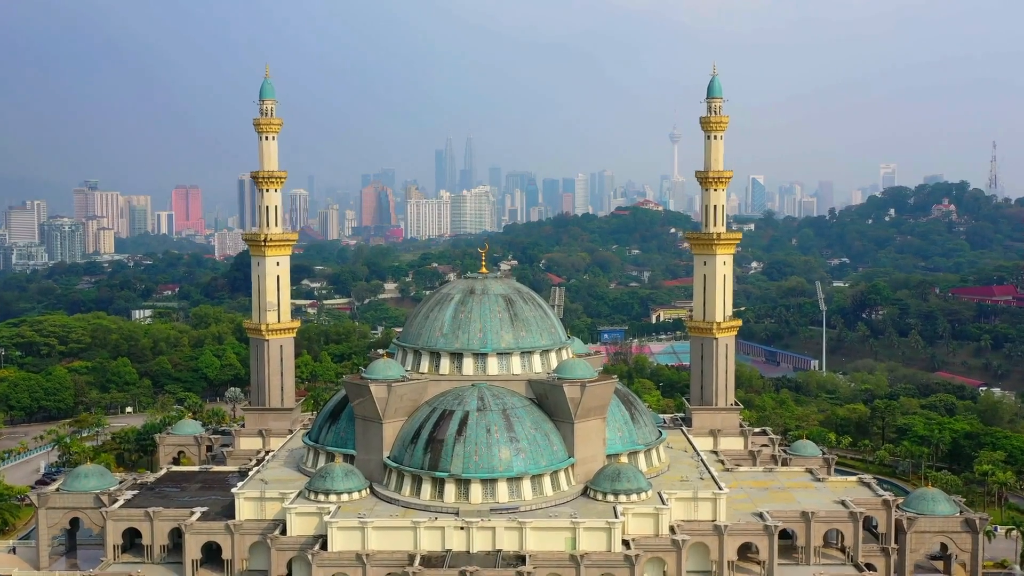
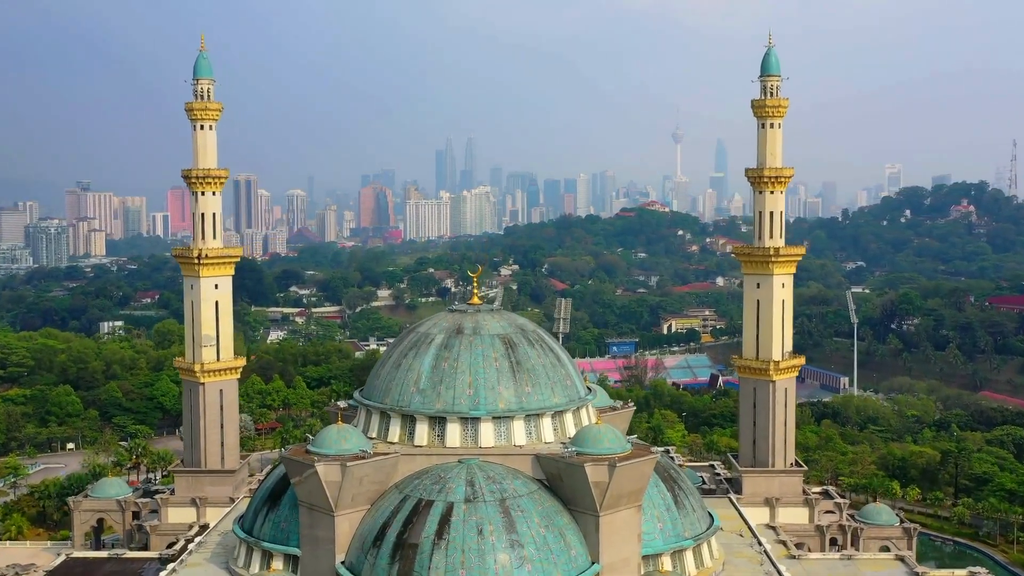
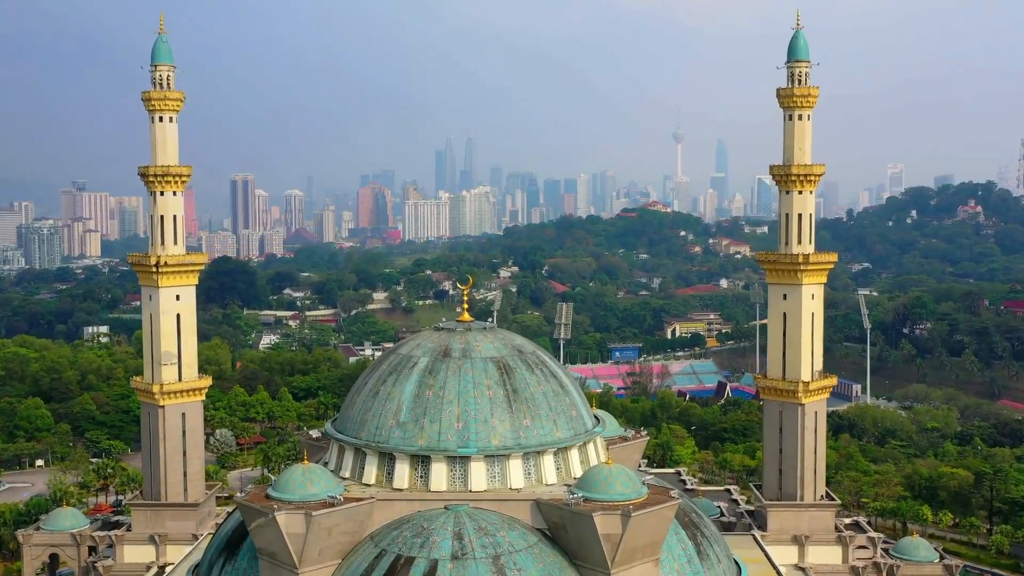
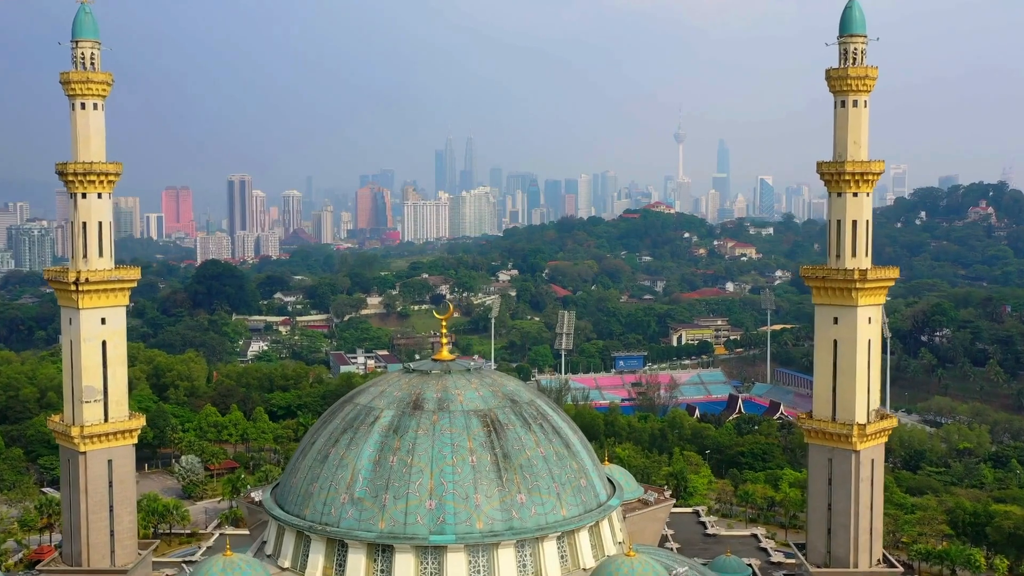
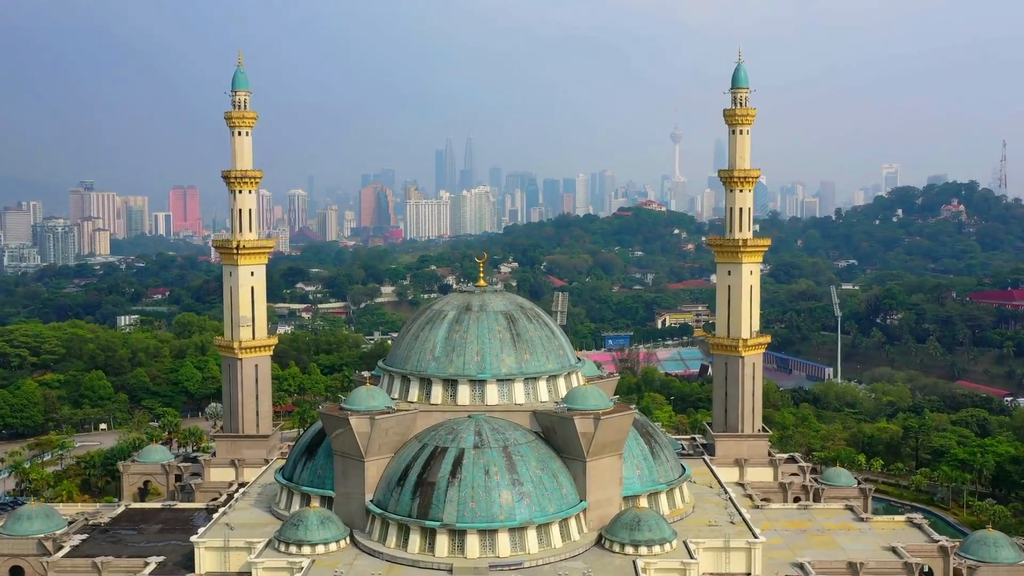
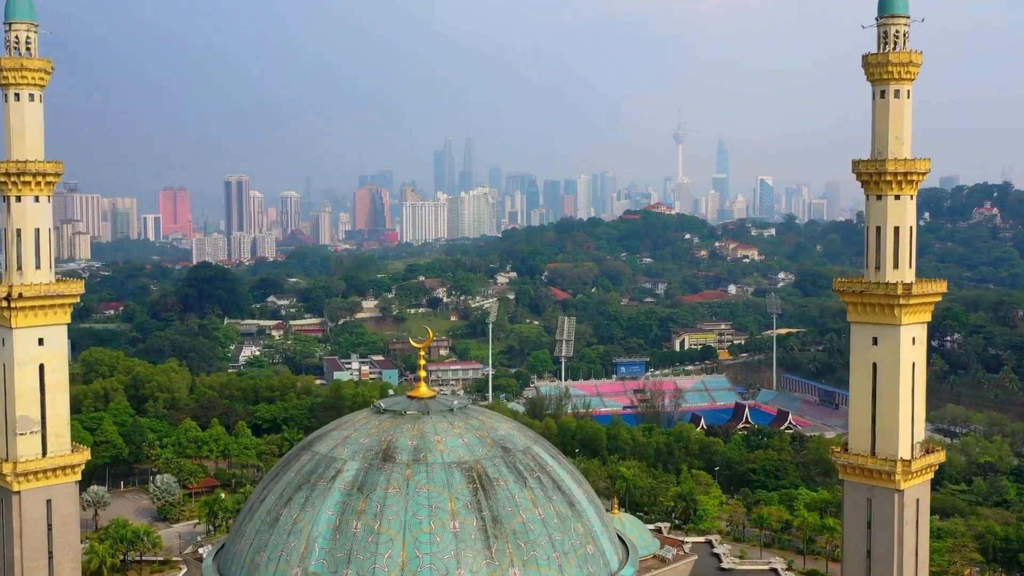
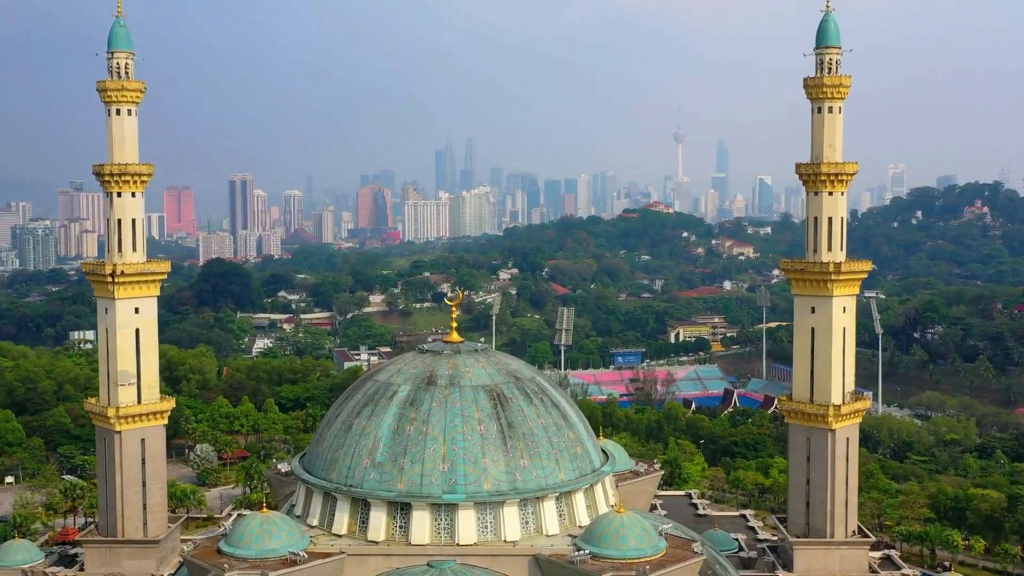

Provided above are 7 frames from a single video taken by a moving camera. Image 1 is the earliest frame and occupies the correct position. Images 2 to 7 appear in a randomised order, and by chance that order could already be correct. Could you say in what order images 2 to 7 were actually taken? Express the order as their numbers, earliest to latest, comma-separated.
5, 2, 3, 7, 4, 6
